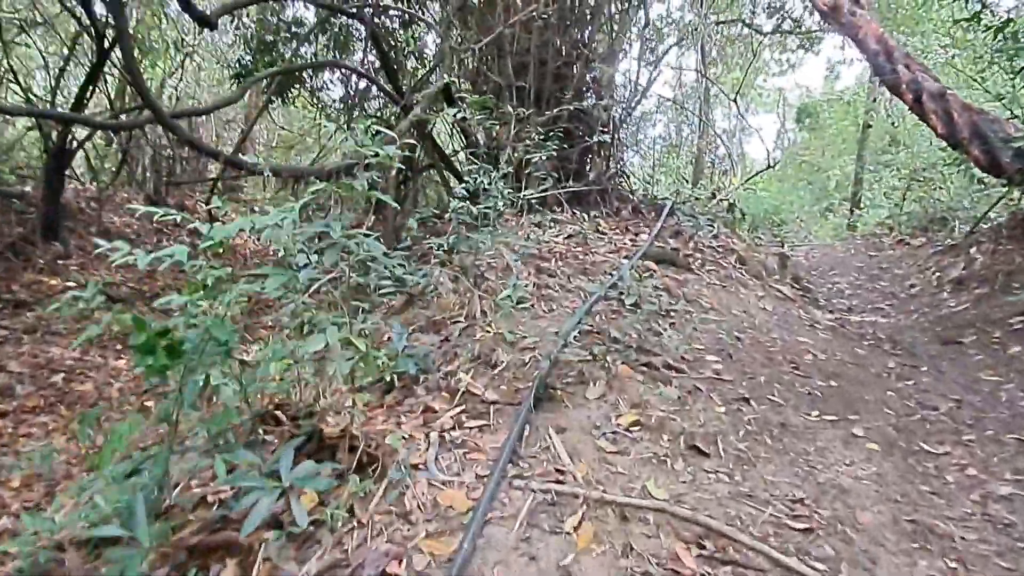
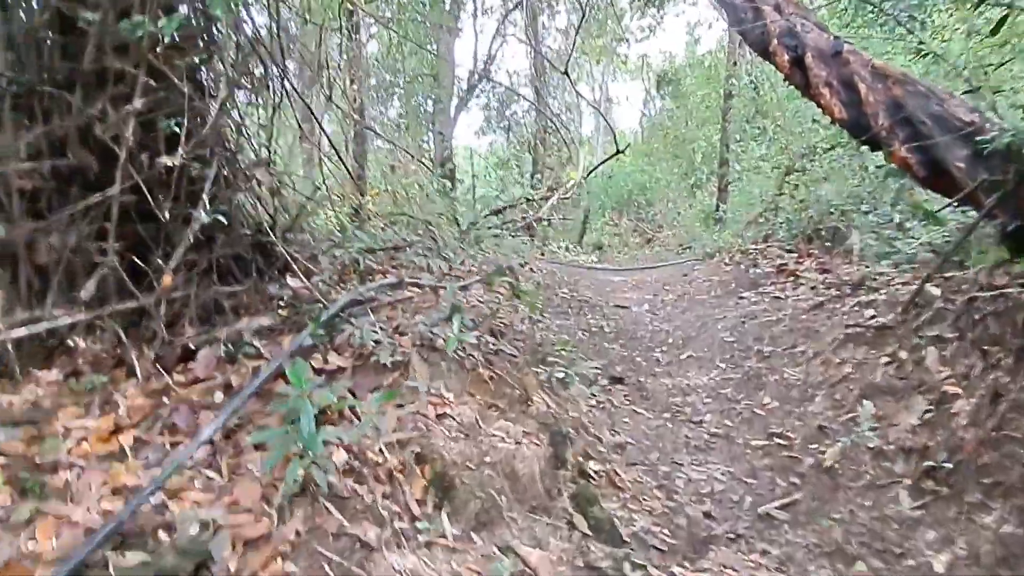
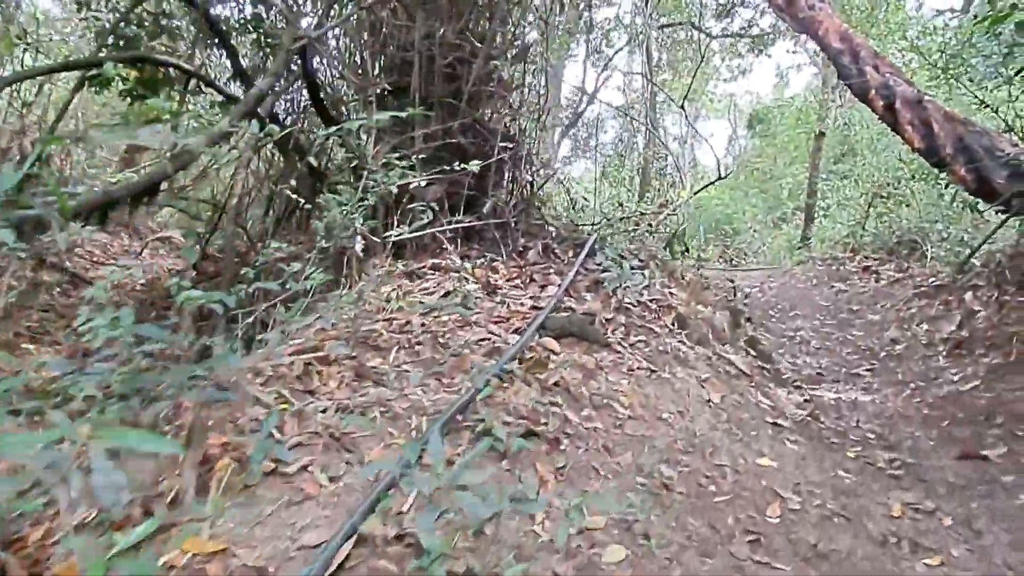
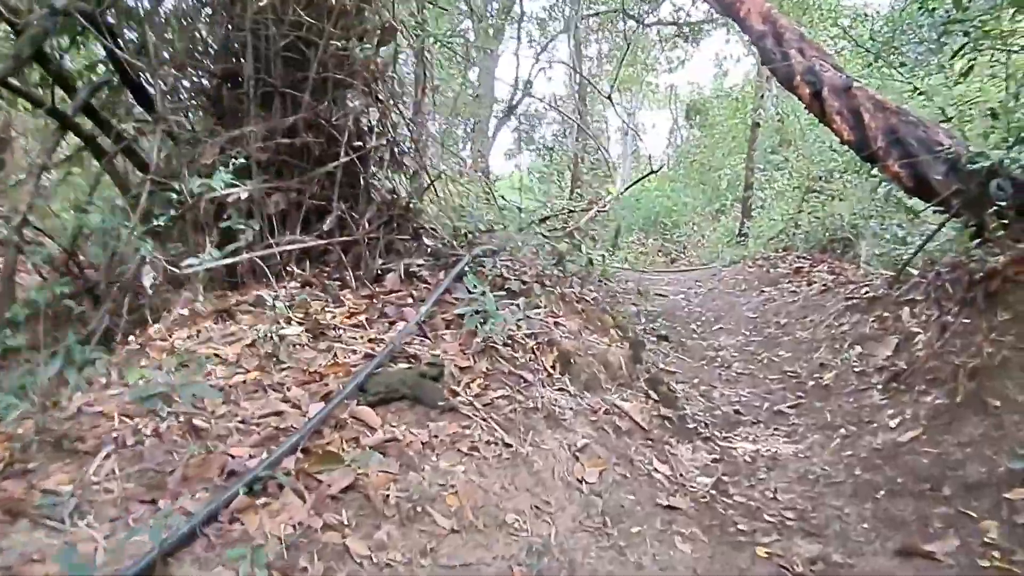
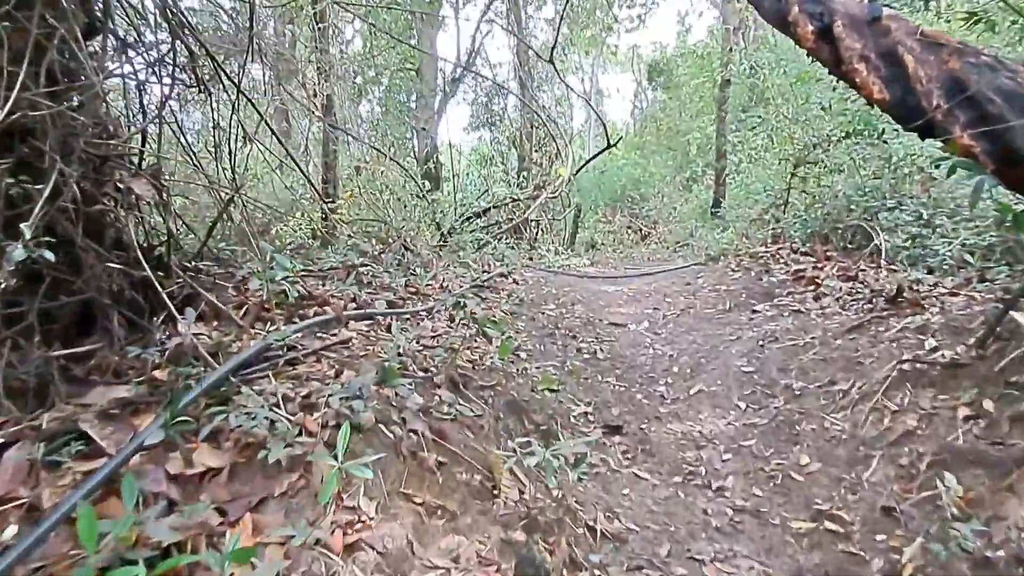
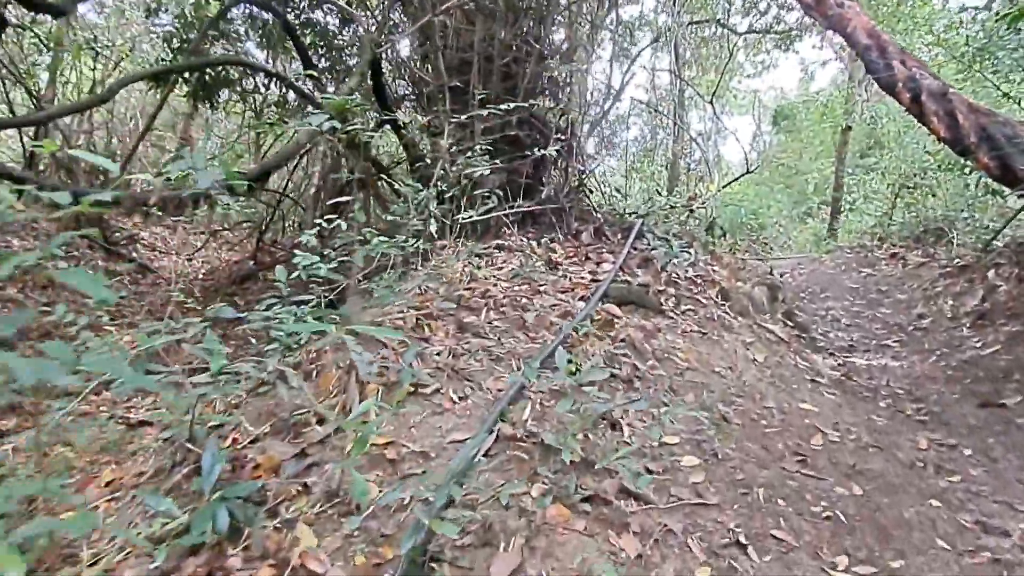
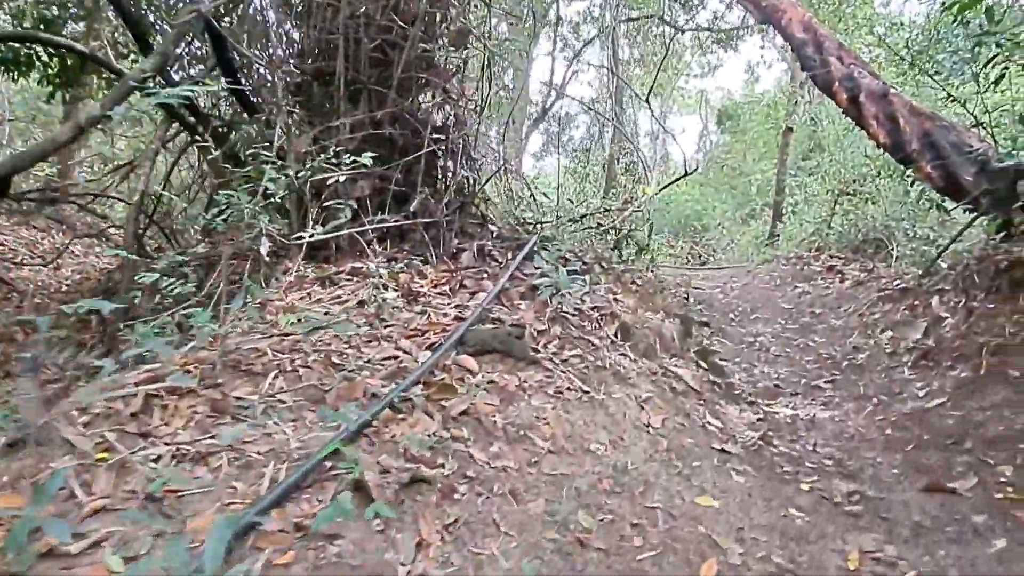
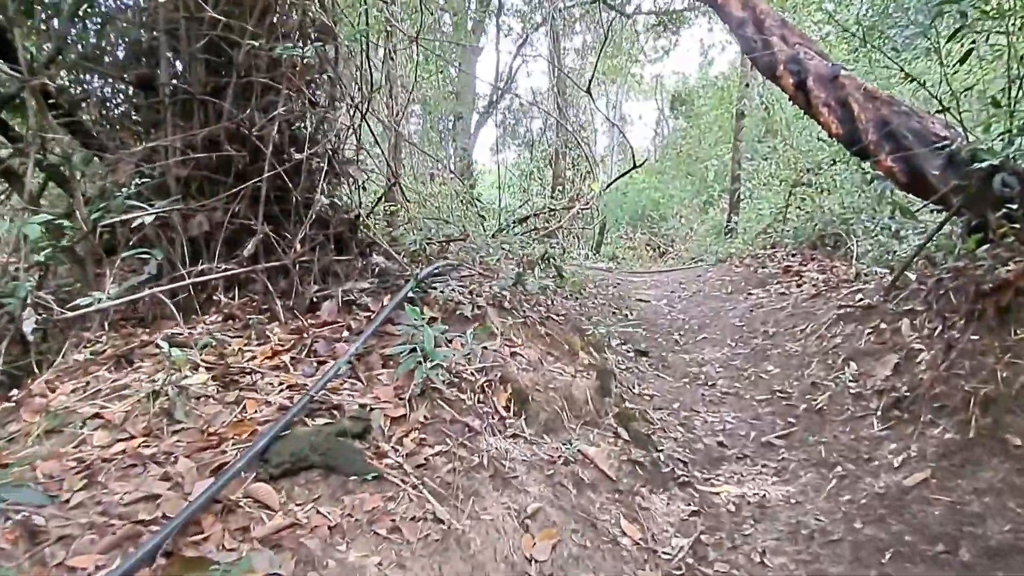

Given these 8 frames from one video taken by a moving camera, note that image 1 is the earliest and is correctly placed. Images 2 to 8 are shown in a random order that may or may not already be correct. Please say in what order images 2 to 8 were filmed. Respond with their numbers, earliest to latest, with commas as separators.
6, 3, 7, 4, 8, 2, 5
